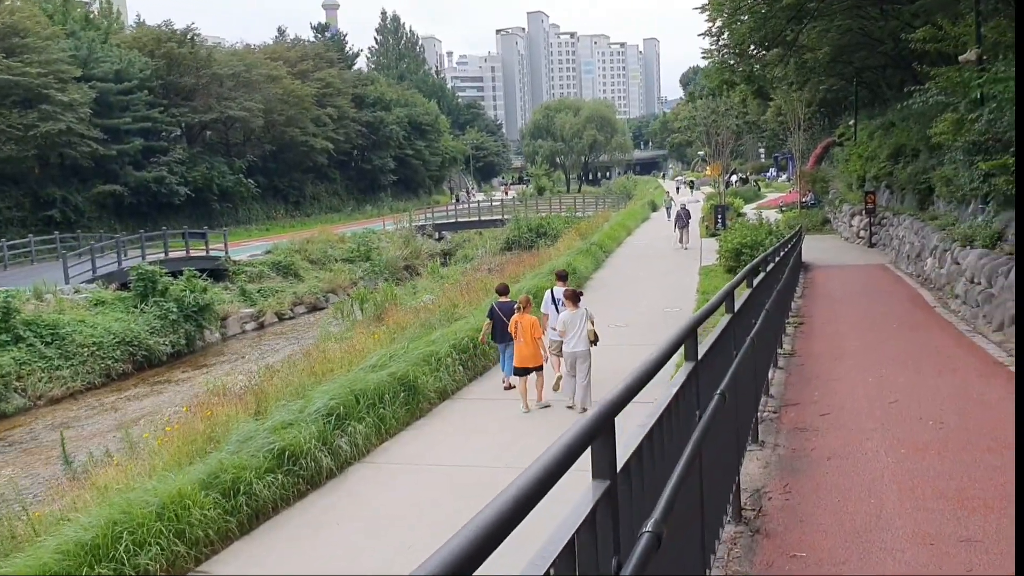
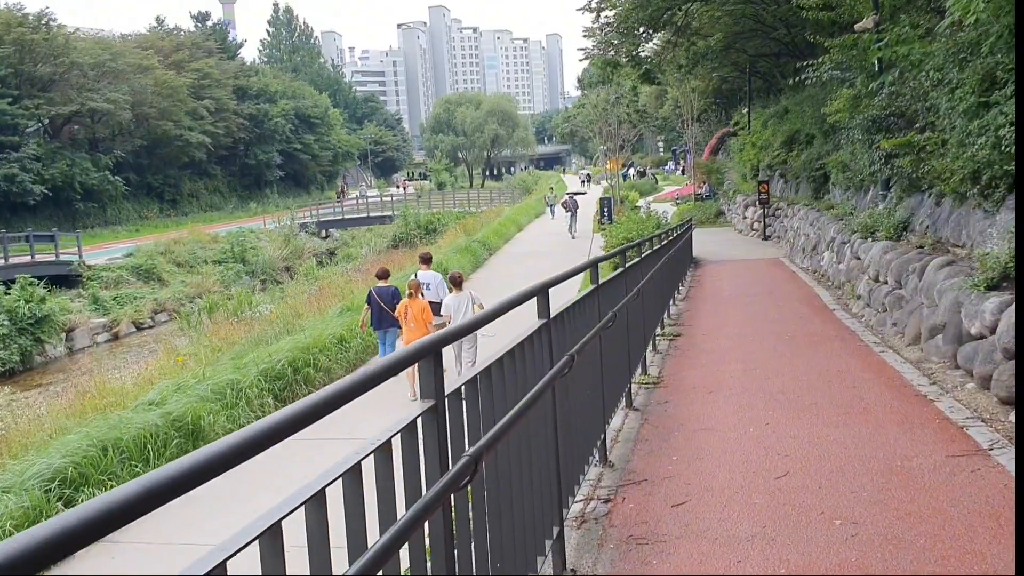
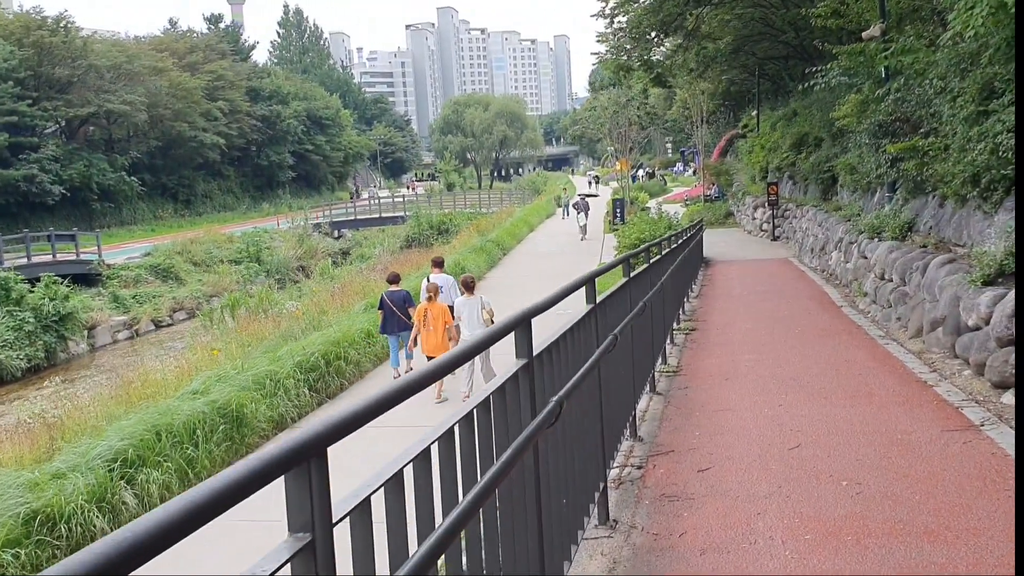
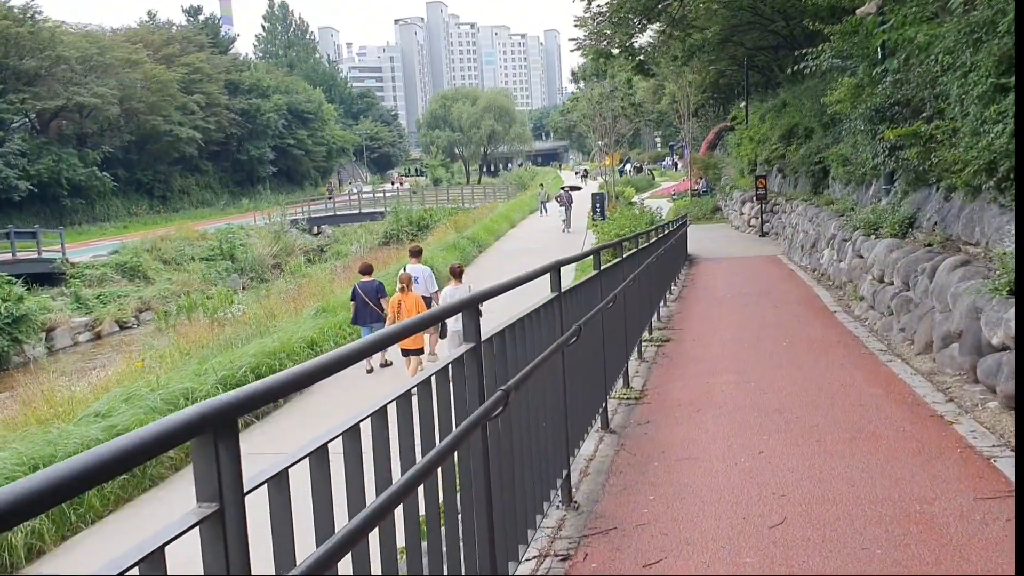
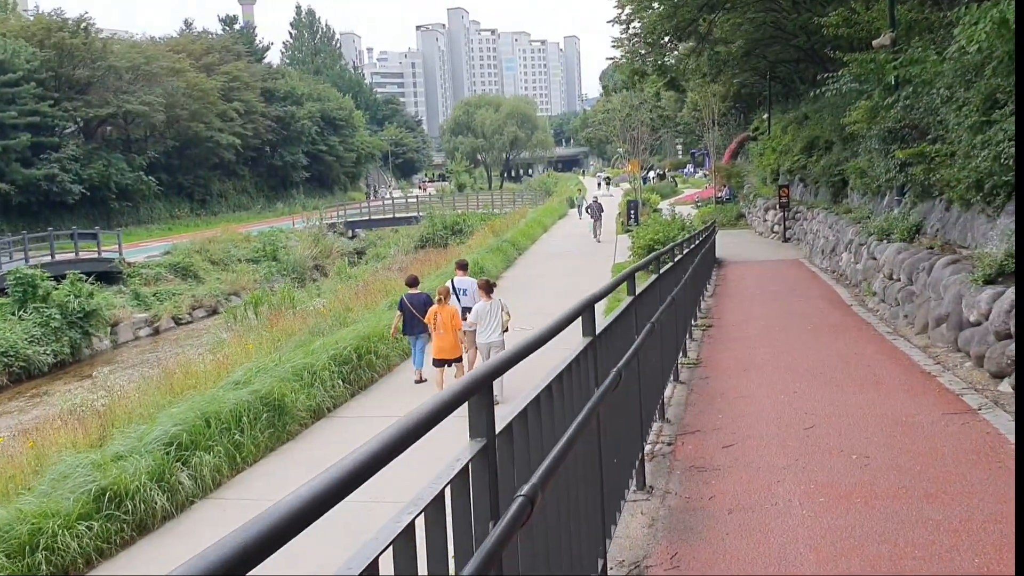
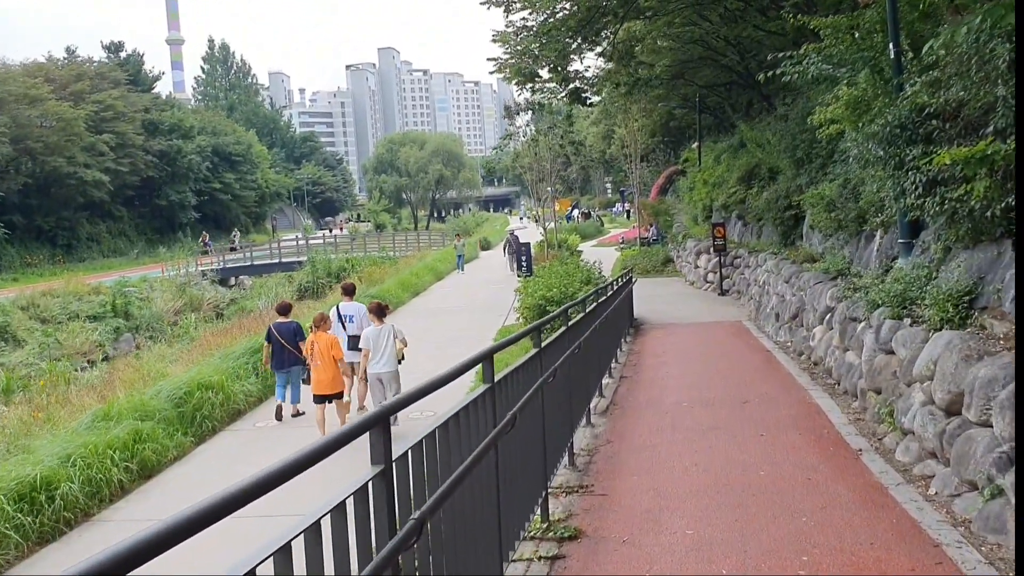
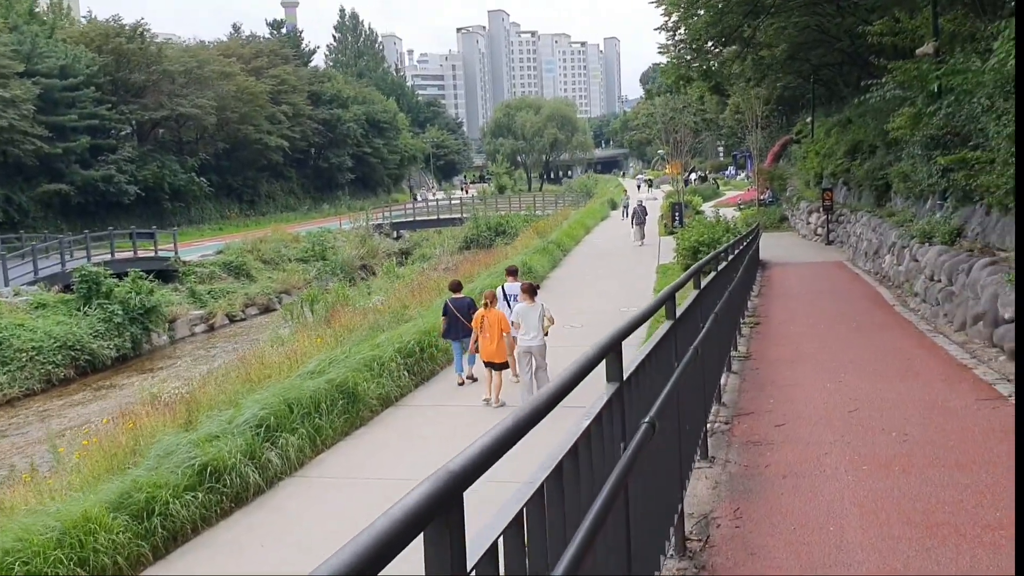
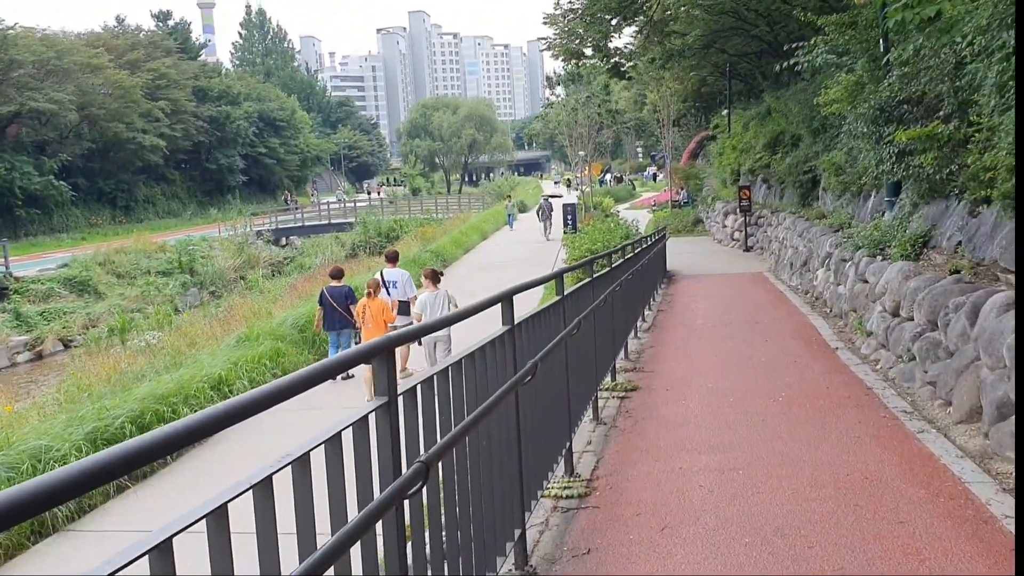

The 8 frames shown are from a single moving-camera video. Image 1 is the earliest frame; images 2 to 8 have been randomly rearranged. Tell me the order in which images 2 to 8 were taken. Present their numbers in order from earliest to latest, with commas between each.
7, 5, 3, 2, 4, 8, 6
